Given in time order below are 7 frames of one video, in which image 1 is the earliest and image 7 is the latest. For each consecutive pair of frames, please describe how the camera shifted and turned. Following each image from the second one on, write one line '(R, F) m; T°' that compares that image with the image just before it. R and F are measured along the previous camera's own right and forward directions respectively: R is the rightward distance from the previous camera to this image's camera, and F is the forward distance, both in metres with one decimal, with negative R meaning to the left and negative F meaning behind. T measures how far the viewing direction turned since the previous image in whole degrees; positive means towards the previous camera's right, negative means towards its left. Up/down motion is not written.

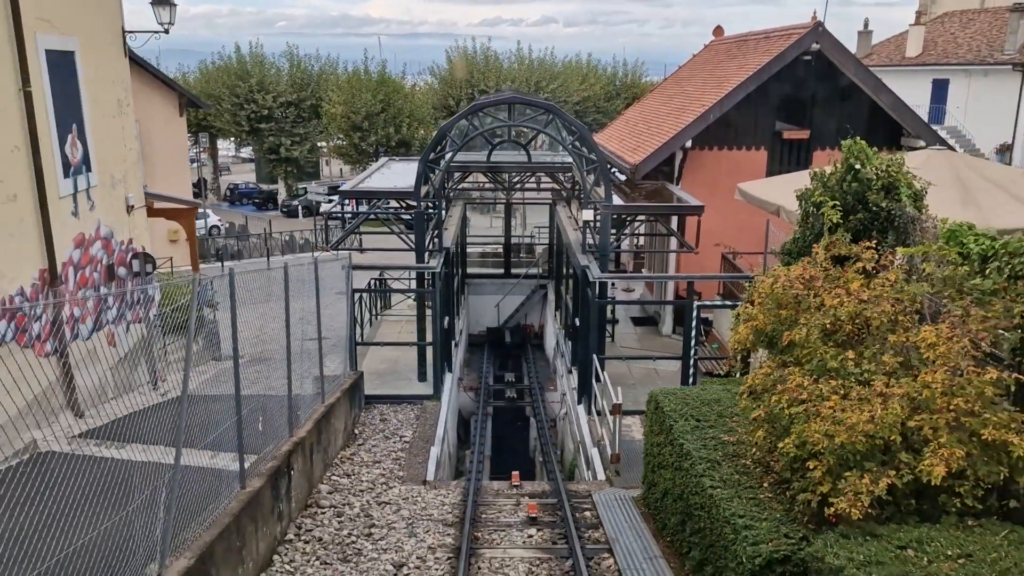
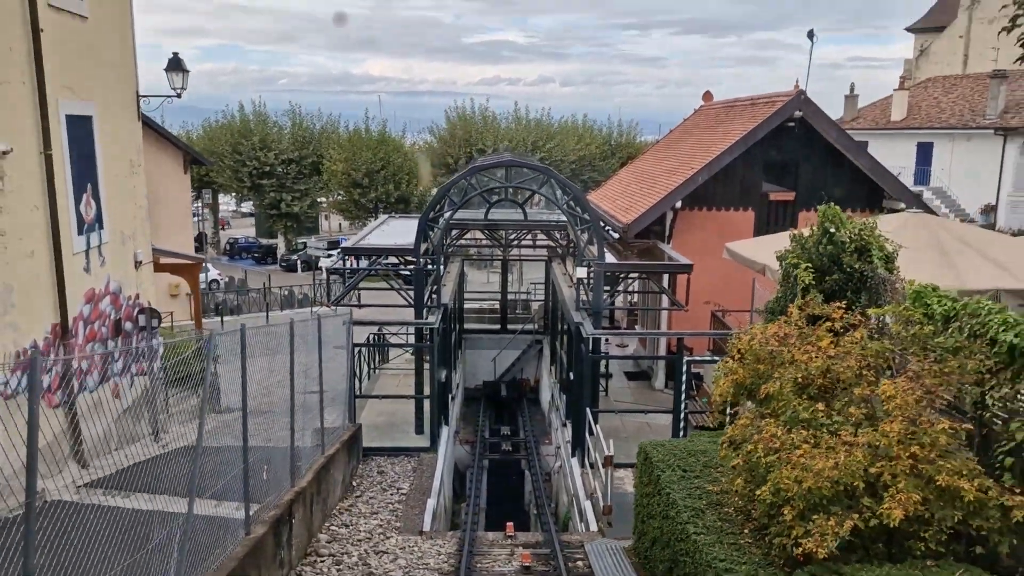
(0.0, -0.3) m; 0°
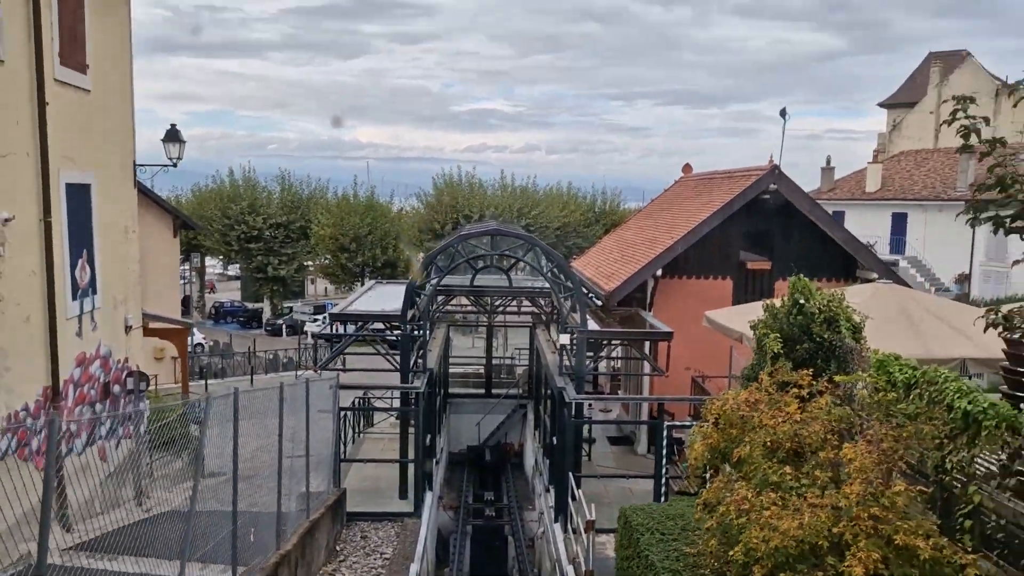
(0.0, -0.3) m; +1°
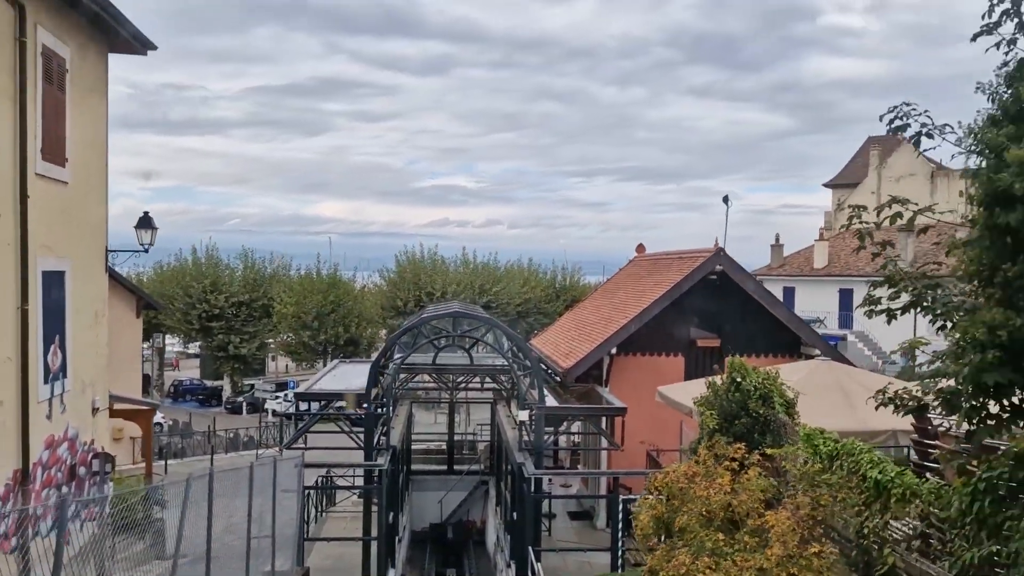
(0.0, -0.5) m; +3°
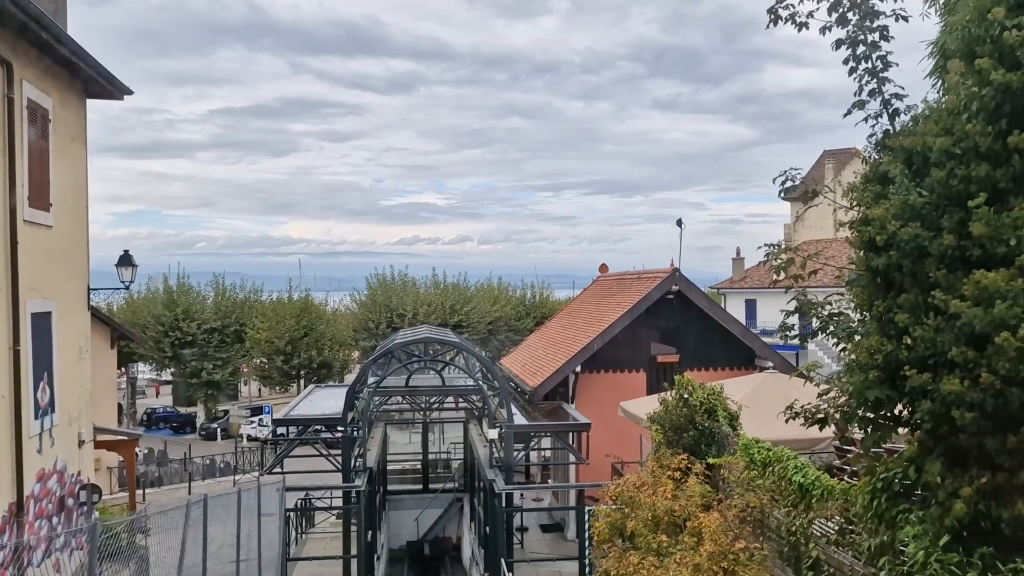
(+0.1, -0.7) m; +2°
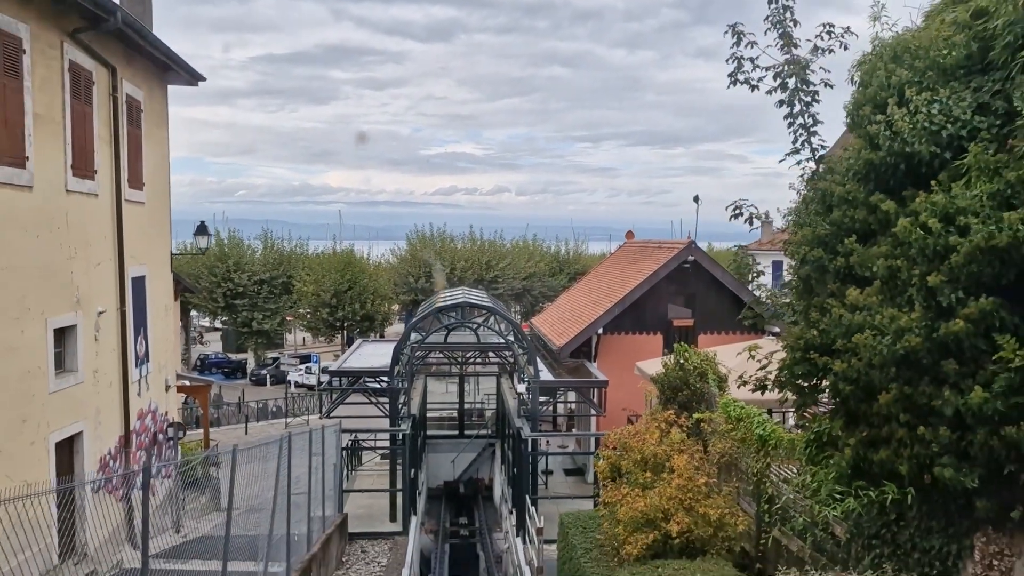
(+0.1, -1.5) m; -3°
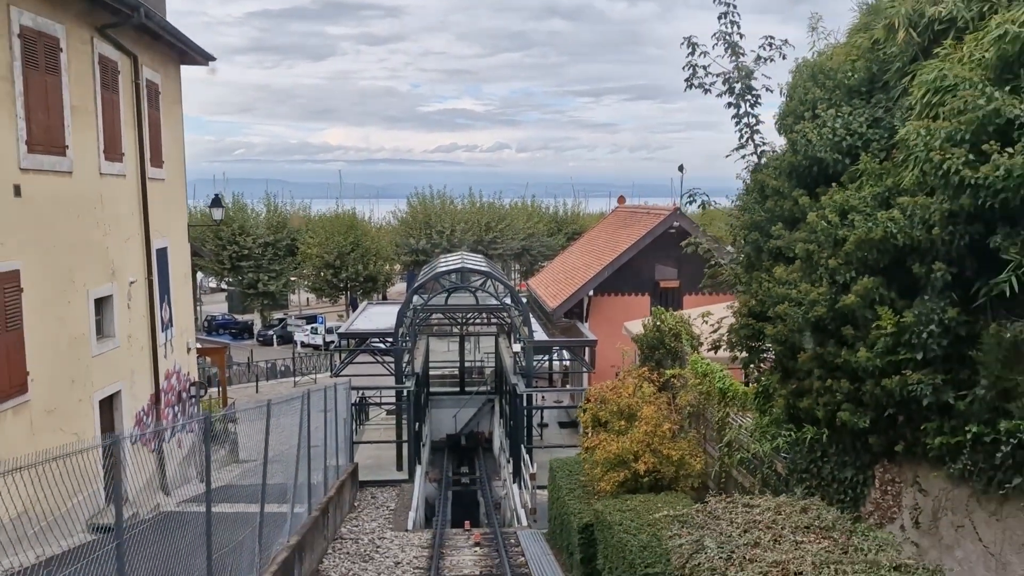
(+0.1, -1.0) m; 0°
